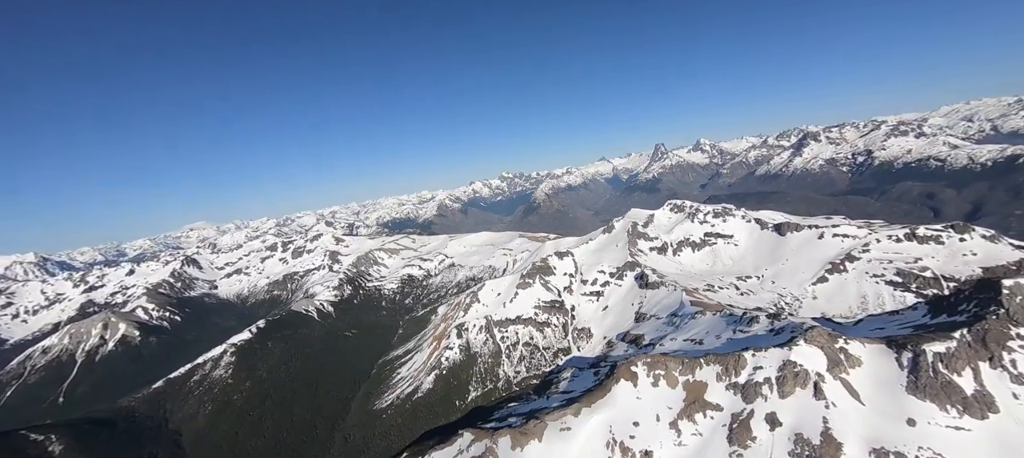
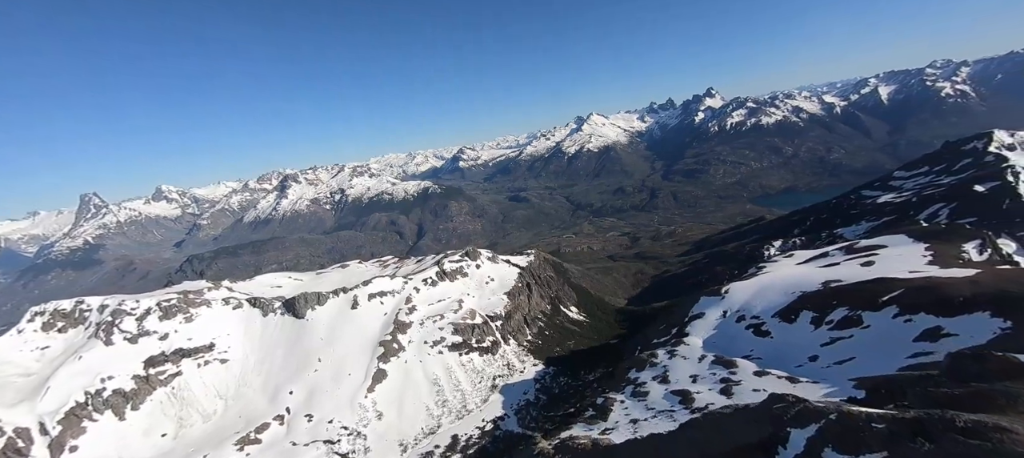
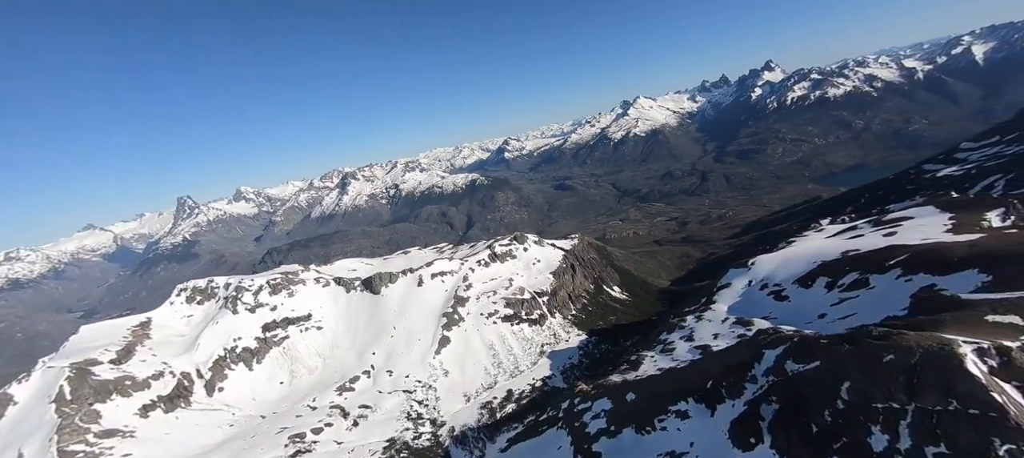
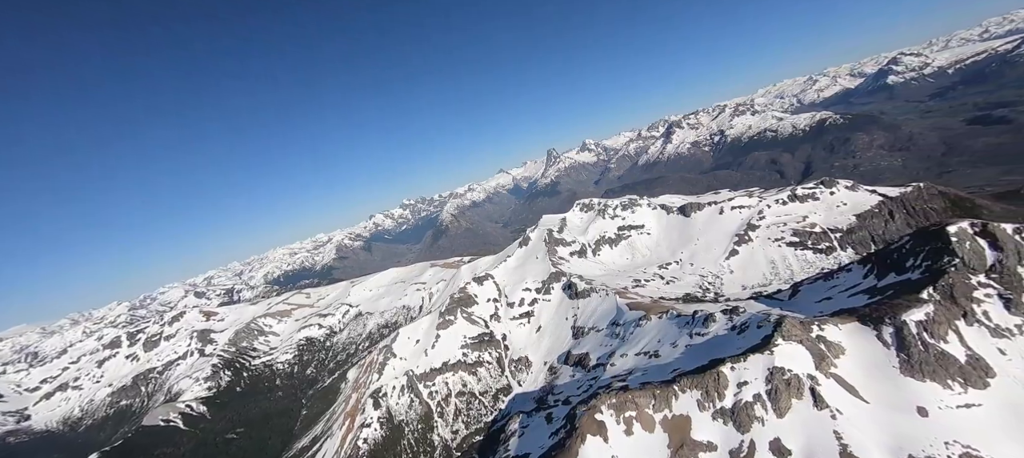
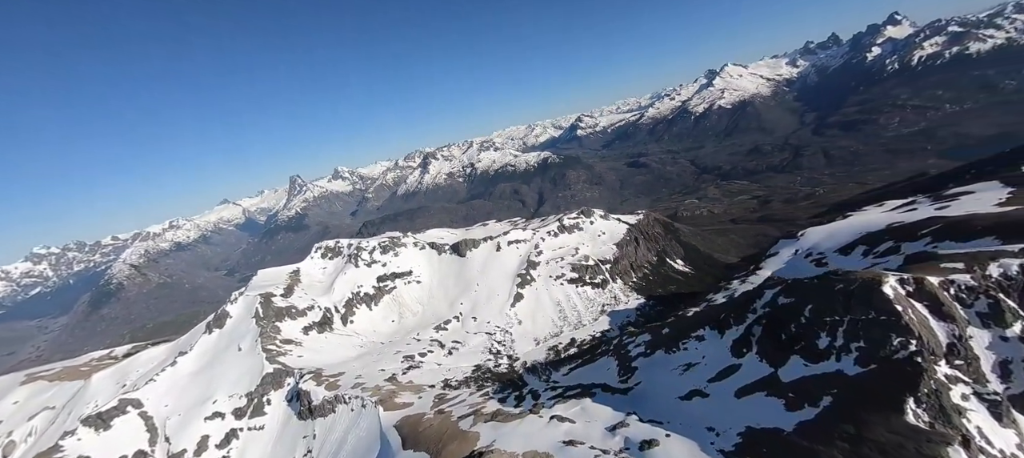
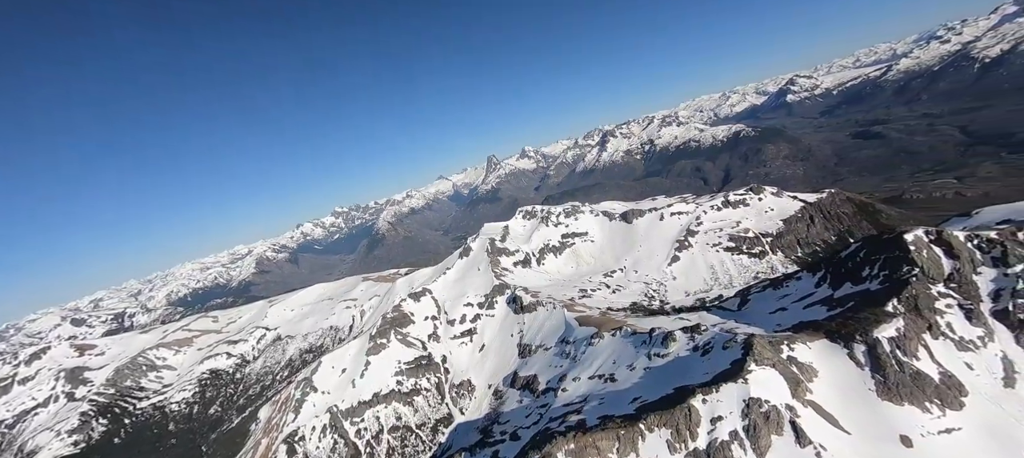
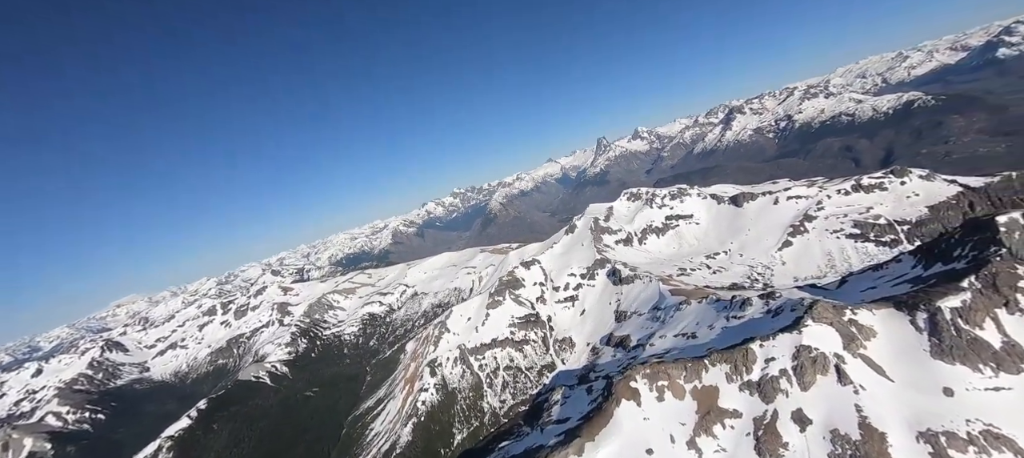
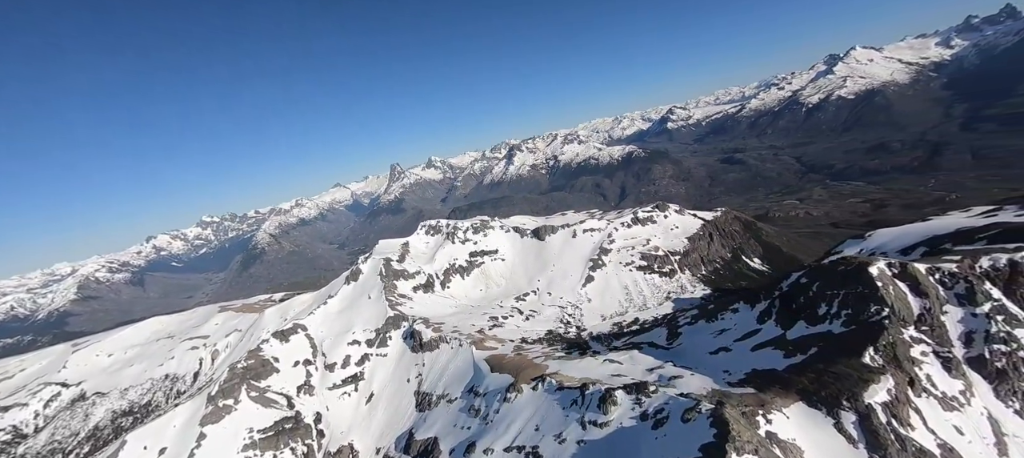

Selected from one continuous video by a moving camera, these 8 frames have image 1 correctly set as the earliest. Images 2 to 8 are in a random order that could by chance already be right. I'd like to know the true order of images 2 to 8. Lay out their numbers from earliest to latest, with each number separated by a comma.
7, 4, 6, 8, 5, 3, 2
